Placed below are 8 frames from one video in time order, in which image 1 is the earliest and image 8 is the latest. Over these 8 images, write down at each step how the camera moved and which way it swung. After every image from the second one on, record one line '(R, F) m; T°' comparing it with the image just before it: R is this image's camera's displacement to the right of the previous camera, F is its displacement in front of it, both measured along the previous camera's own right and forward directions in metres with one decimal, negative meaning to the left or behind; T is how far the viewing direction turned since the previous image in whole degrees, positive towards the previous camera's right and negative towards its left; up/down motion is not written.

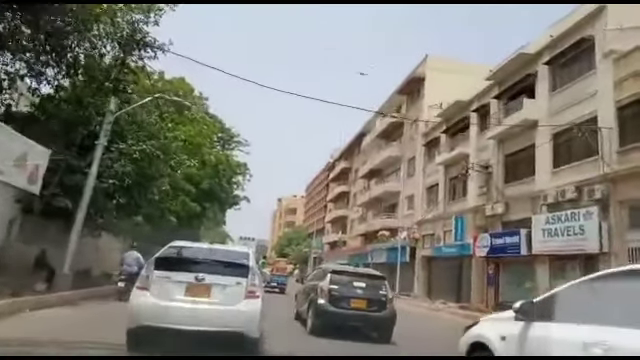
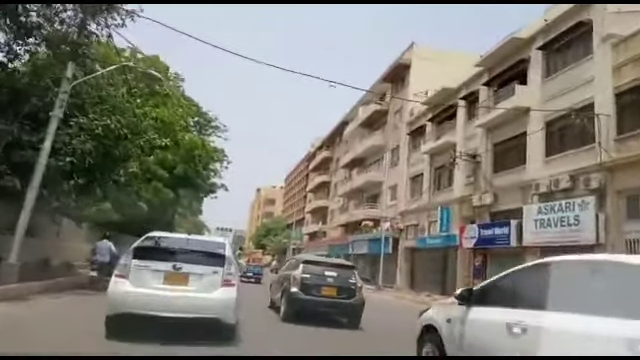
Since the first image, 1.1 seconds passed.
(-0.1, +1.2) m; +2°
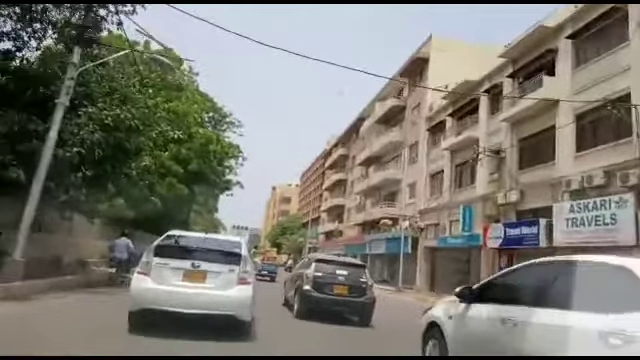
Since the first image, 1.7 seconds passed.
(-0.2, +1.0) m; -1°
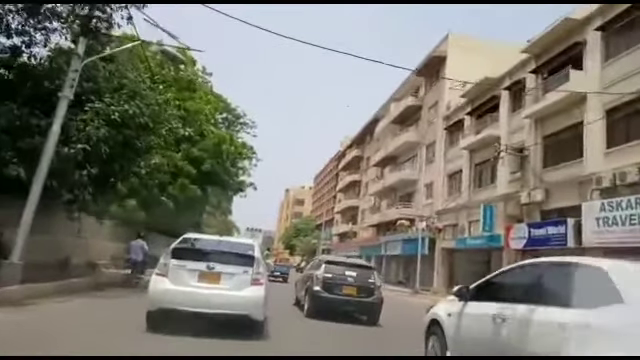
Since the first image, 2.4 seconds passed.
(-0.2, +0.9) m; -1°
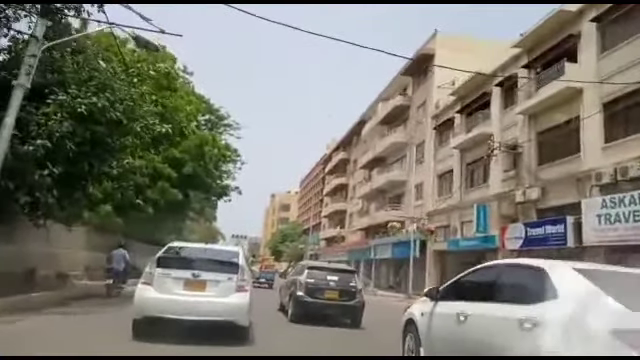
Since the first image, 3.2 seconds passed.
(0.0, +1.2) m; +1°
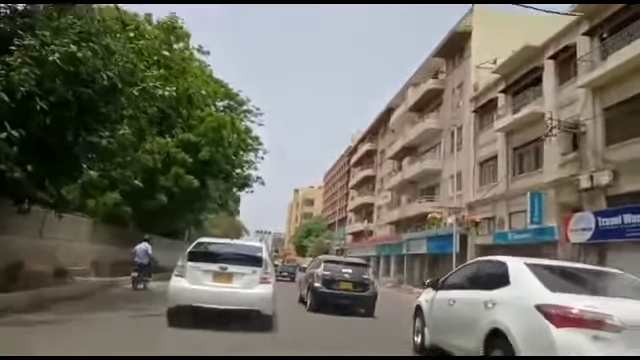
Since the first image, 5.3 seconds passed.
(-0.4, +3.3) m; -2°
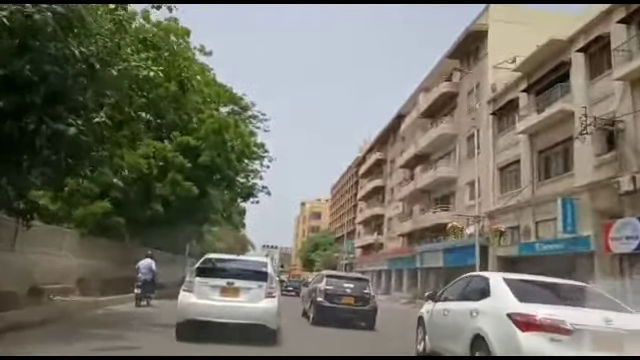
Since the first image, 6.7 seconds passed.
(-0.2, +2.2) m; 0°
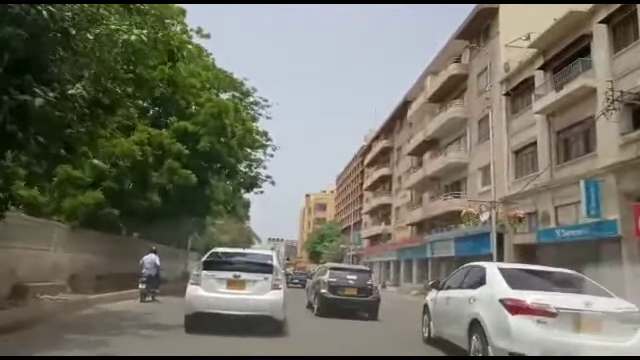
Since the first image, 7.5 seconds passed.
(-0.1, +1.4) m; 0°
